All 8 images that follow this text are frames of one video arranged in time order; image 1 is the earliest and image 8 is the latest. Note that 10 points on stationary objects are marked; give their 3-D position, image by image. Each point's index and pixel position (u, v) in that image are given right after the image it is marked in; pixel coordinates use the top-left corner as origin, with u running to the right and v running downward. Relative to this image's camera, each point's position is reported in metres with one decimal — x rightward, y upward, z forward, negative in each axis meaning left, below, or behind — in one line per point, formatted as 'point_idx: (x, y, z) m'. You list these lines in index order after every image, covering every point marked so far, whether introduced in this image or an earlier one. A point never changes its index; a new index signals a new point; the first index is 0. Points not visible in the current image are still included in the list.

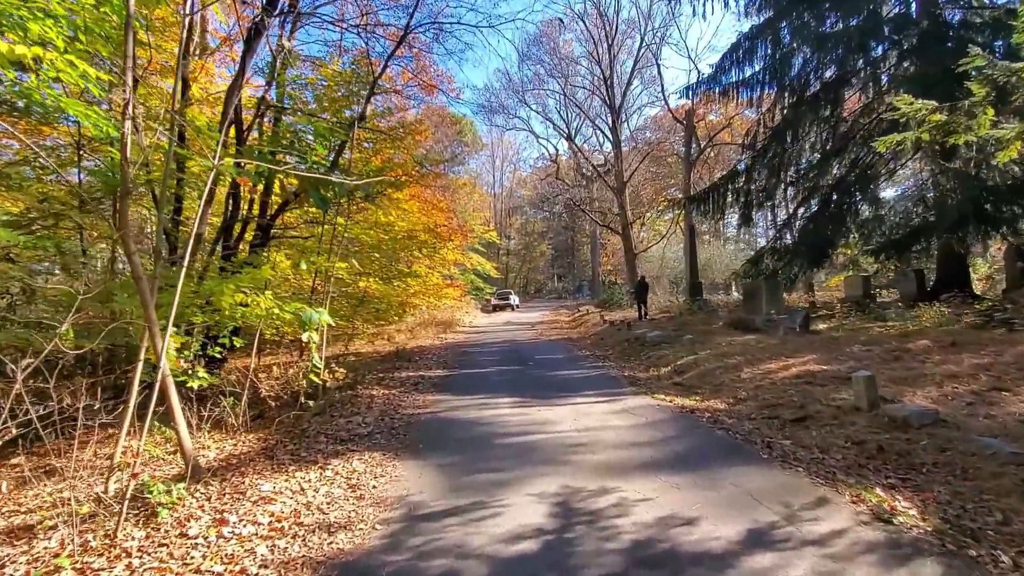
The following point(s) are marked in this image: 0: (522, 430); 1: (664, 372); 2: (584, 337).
0: (+0.1, -1.5, +5.3) m
1: (+2.7, -1.5, +8.7) m
2: (+2.3, -1.5, +15.7) m
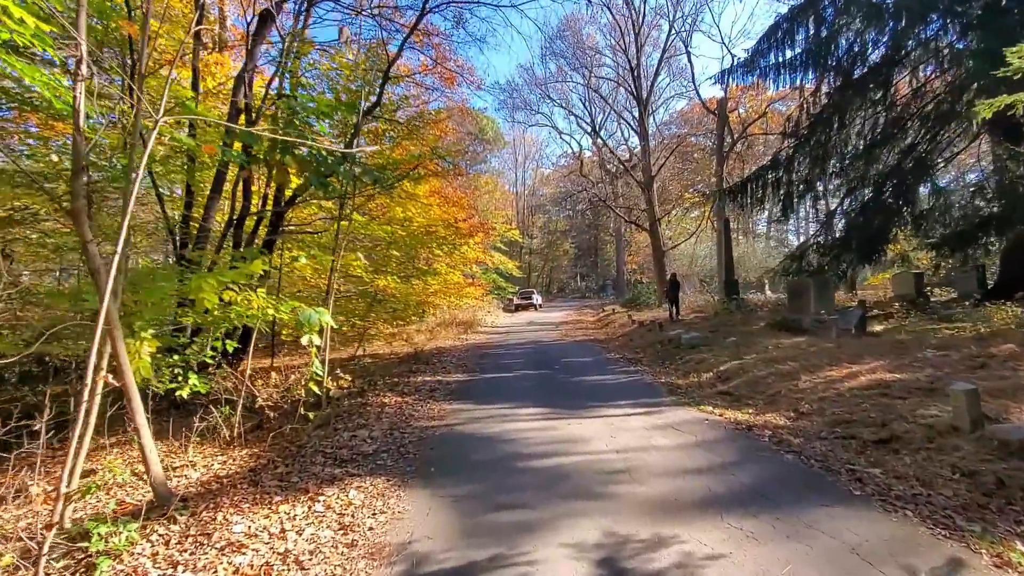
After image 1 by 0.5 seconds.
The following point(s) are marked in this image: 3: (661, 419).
0: (+0.3, -1.5, +4.5) m
1: (+3.1, -1.4, +7.8) m
2: (+3.0, -1.5, +14.8) m
3: (+1.7, -1.5, +5.5) m
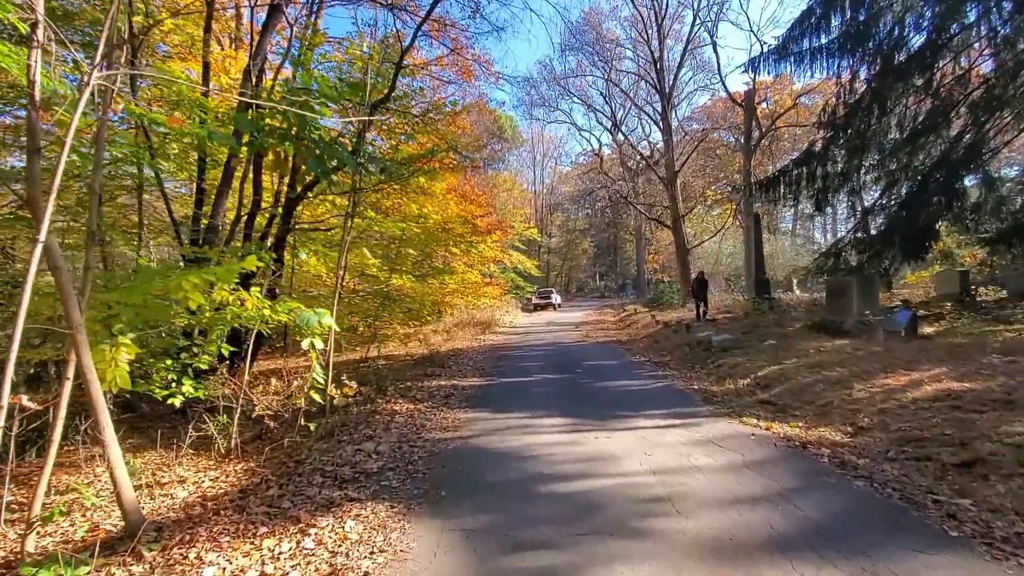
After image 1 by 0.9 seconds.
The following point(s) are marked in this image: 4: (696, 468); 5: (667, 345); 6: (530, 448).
0: (+0.5, -1.5, +4.0) m
1: (+3.4, -1.4, +7.2) m
2: (+3.5, -1.5, +14.2) m
3: (+1.9, -1.5, +4.9) m
4: (+1.5, -1.5, +4.0) m
5: (+3.7, -1.4, +12.0) m
6: (+0.2, -1.5, +4.6) m
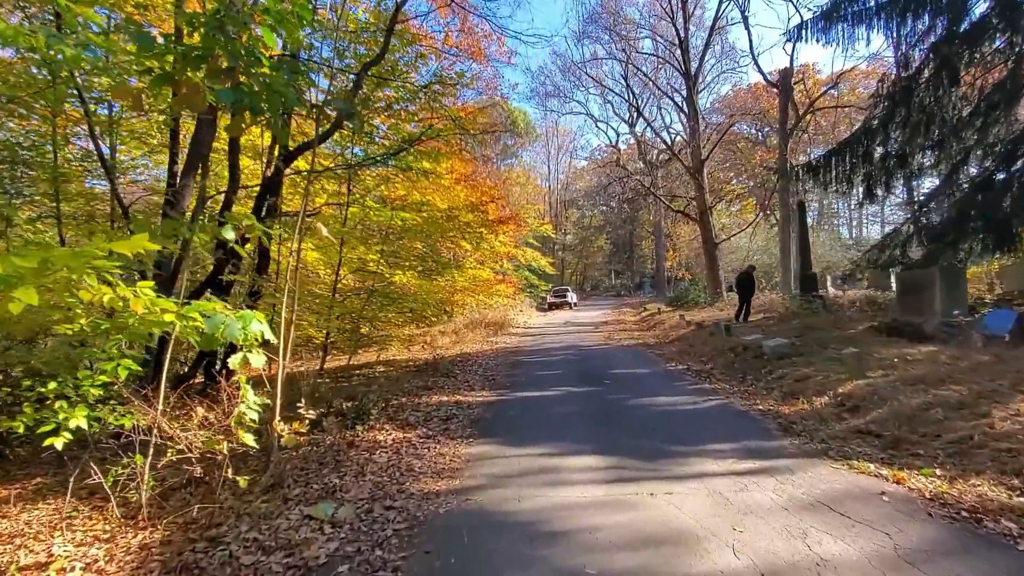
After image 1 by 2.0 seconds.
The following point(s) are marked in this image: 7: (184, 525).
0: (+0.6, -1.4, +2.5) m
1: (+3.6, -1.4, +5.7) m
2: (+3.9, -1.4, +12.6) m
3: (+2.0, -1.4, +3.4) m
4: (+1.6, -1.4, +2.5) m
5: (+4.1, -1.3, +10.4) m
6: (+0.3, -1.4, +3.1) m
7: (-2.1, -1.5, +3.2) m
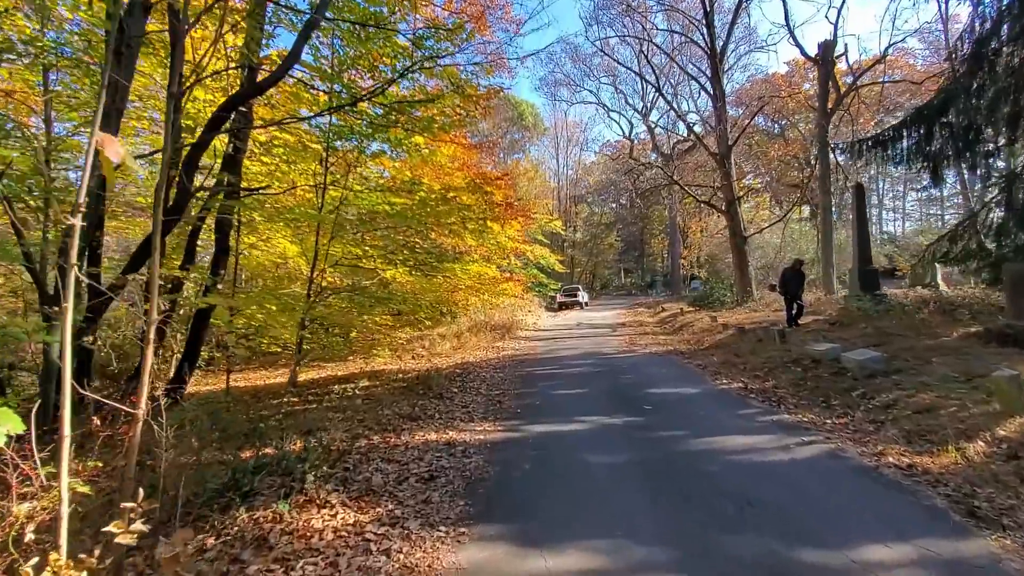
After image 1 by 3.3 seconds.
0: (+0.7, -1.4, +0.7) m
1: (+3.7, -1.3, +3.8) m
2: (+4.1, -1.3, +10.8) m
3: (+2.1, -1.4, +1.6) m
4: (+1.7, -1.4, +0.7) m
5: (+4.2, -1.2, +8.5) m
6: (+0.4, -1.4, +1.3) m
7: (-2.0, -1.5, +1.4) m
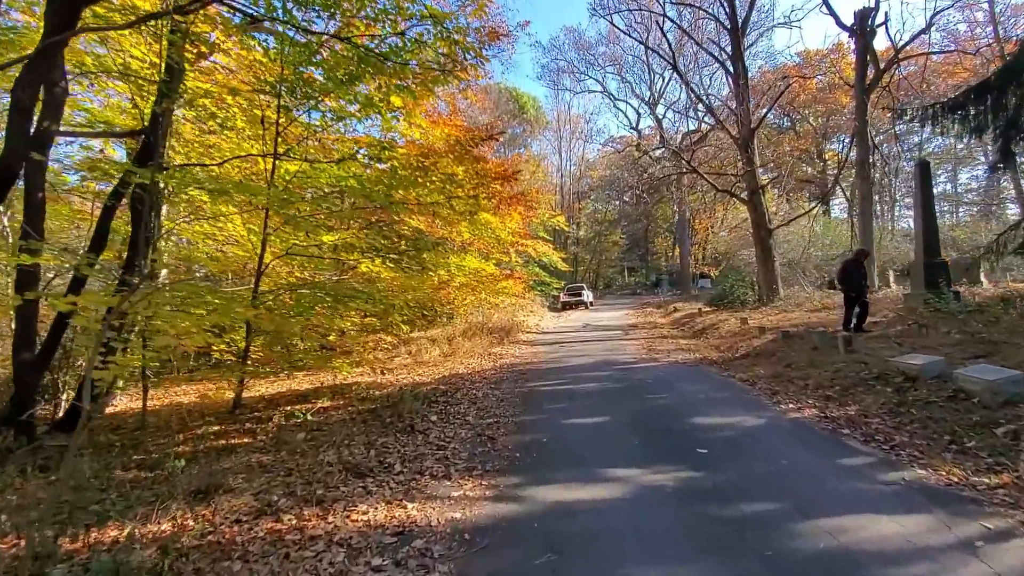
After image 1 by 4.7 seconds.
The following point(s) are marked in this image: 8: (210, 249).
0: (+0.7, -1.3, -1.1) m
1: (+3.7, -1.3, +2.0) m
2: (+4.1, -1.3, +9.0) m
3: (+2.0, -1.3, -0.2) m
4: (+1.6, -1.3, -1.1) m
5: (+4.2, -1.2, +6.8) m
6: (+0.3, -1.3, -0.5) m
7: (-2.1, -1.4, -0.4) m
8: (-4.5, +0.6, +7.3) m
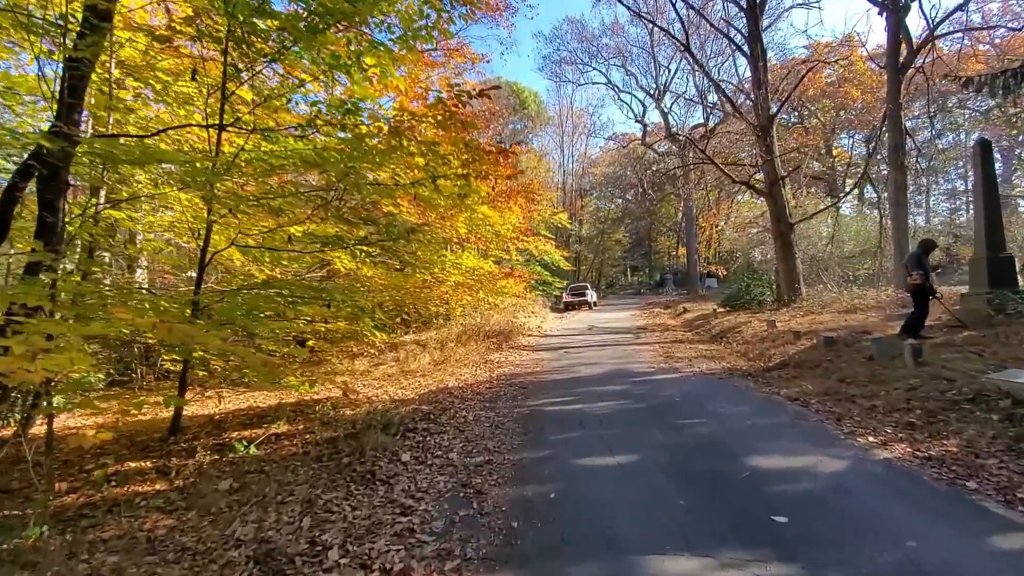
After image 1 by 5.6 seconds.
0: (+0.6, -1.3, -2.3) m
1: (+3.6, -1.2, +0.8) m
2: (+4.1, -1.2, +7.7) m
3: (+2.0, -1.3, -1.4) m
4: (+1.6, -1.3, -2.3) m
5: (+4.2, -1.2, +5.5) m
6: (+0.3, -1.3, -1.7) m
7: (-2.1, -1.4, -1.6) m
8: (-4.5, +0.6, +6.1) m
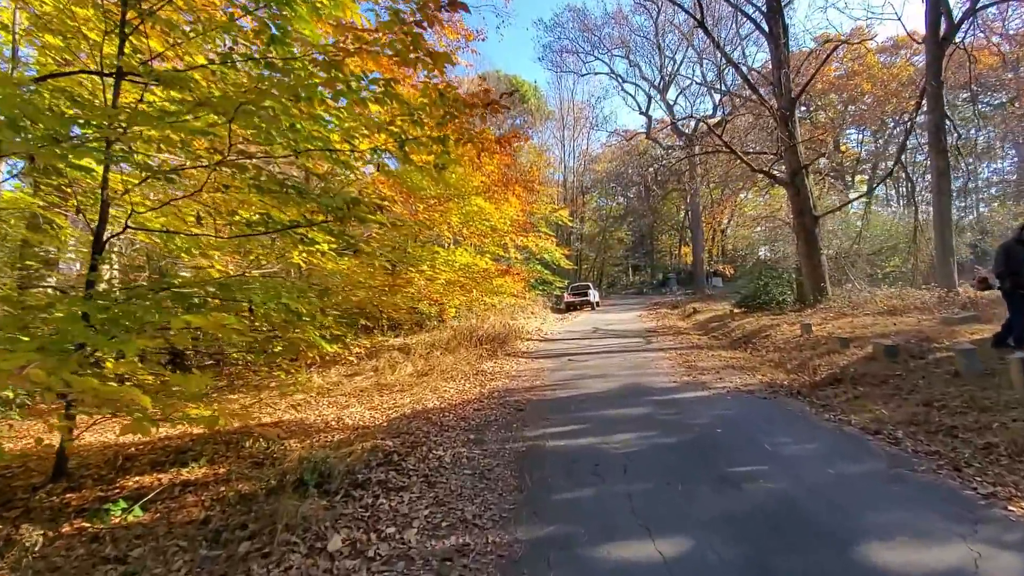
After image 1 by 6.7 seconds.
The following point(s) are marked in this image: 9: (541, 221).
0: (+0.5, -1.3, -3.7) m
1: (+3.5, -1.2, -0.6) m
2: (+4.0, -1.2, +6.4) m
3: (+1.9, -1.3, -2.8) m
4: (+1.5, -1.3, -3.7) m
5: (+4.1, -1.1, +4.2) m
6: (+0.2, -1.3, -3.1) m
7: (-2.2, -1.4, -2.9) m
8: (-4.5, +0.6, +4.7) m
9: (+1.2, +2.8, +19.4) m
